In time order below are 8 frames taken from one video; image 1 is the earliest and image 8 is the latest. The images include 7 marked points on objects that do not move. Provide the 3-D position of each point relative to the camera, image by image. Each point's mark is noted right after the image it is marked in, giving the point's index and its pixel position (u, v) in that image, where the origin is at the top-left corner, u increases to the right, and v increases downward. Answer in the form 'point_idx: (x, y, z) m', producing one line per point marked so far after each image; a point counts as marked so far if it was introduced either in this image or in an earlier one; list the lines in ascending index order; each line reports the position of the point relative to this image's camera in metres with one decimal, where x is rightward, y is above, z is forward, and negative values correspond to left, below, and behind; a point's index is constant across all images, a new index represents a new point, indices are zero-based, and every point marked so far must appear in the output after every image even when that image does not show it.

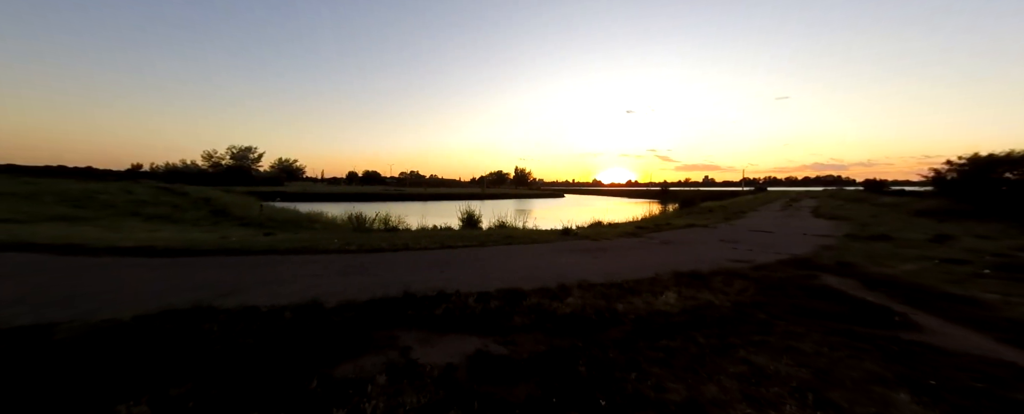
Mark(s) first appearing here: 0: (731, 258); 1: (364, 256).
0: (+5.8, -1.5, +8.9) m
1: (-4.0, -1.3, +9.0) m
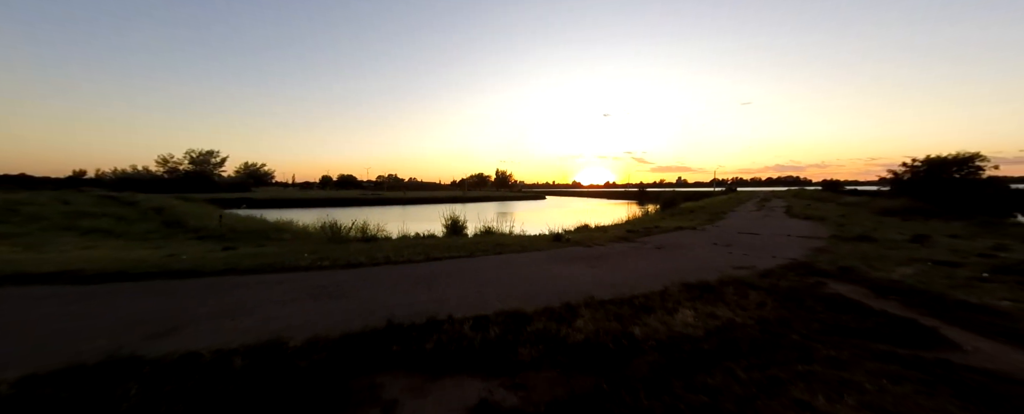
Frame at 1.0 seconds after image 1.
0: (+5.6, -1.6, +8.6) m
1: (-4.2, -1.6, +8.1) m
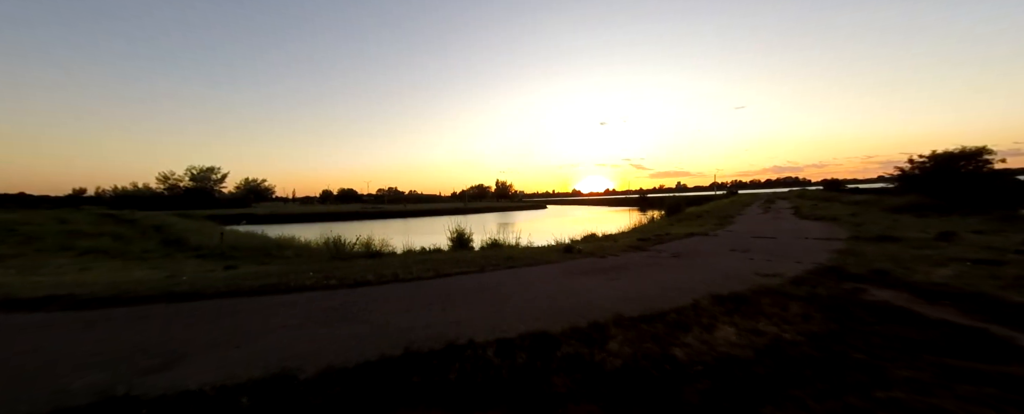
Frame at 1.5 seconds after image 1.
0: (+6.0, -1.7, +8.2) m
1: (-3.8, -2.0, +7.7) m
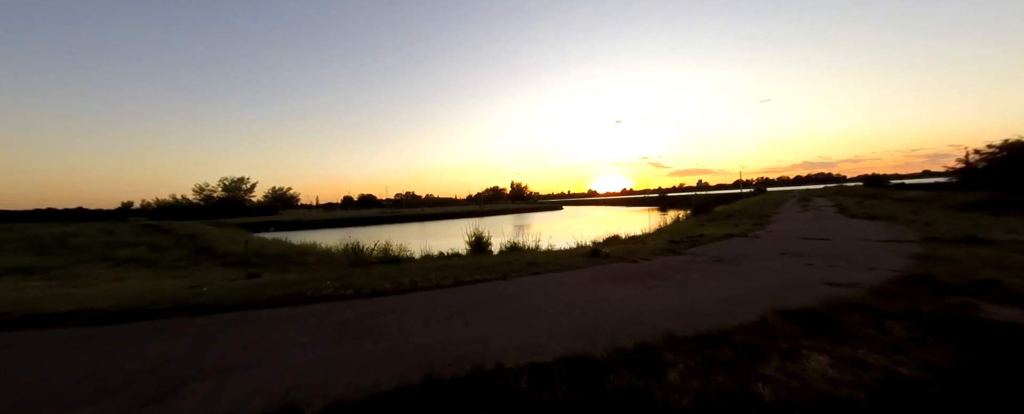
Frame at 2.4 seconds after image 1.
0: (+6.6, -1.6, +7.1) m
1: (-3.2, -2.1, +7.2) m
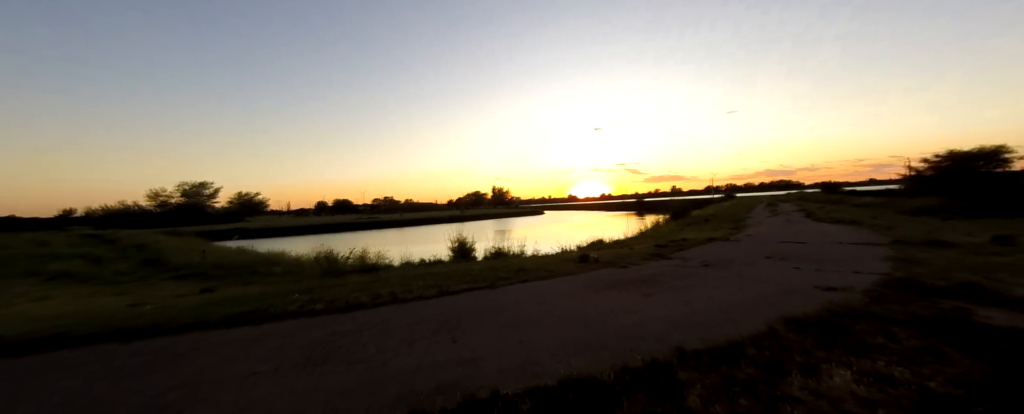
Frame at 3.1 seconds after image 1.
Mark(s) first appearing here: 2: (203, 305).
0: (+6.4, -1.7, +7.1) m
1: (-3.4, -2.2, +6.5) m
2: (-7.2, -2.3, +7.9) m
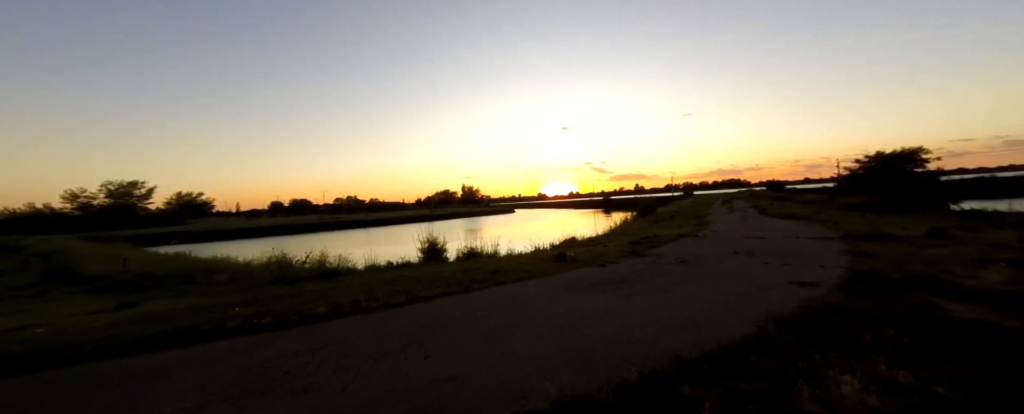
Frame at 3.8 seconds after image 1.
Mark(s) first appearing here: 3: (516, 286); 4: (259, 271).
0: (+5.9, -1.6, +7.1) m
1: (-3.8, -2.2, +5.6) m
2: (-7.8, -2.3, +6.7) m
3: (+0.1, -2.0, +8.4) m
4: (-10.3, -2.6, +13.7) m
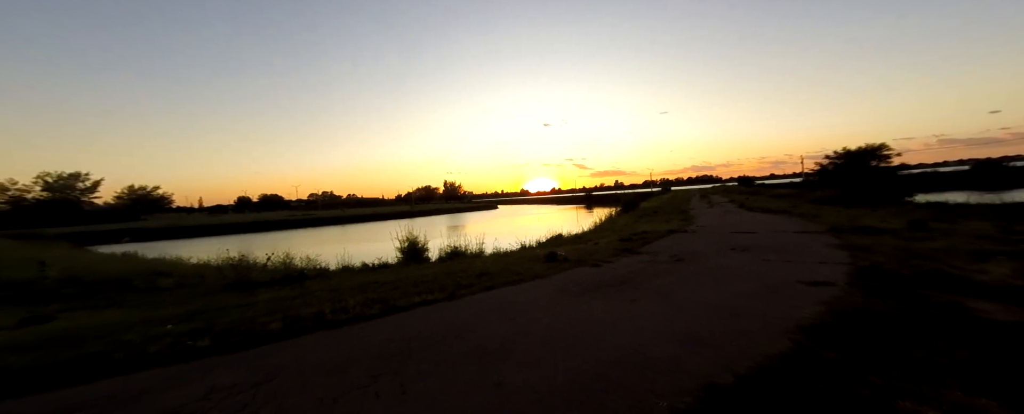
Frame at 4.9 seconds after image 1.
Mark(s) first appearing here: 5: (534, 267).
0: (+5.7, -1.5, +6.6) m
1: (-3.9, -2.1, +4.6) m
2: (-7.9, -2.3, +5.4) m
3: (-0.2, -1.9, +7.5) m
4: (-10.8, -2.5, +12.2) m
5: (+0.6, -1.7, +9.8) m
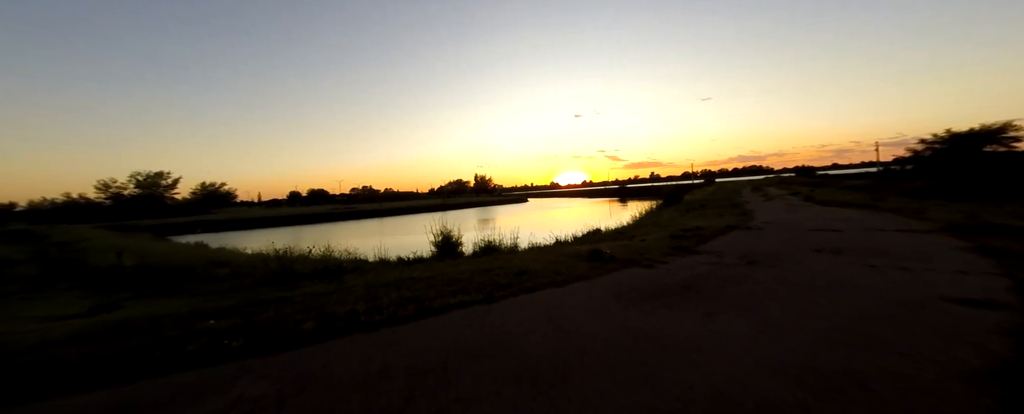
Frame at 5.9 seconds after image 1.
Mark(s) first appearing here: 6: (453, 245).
0: (+6.5, -1.4, +5.3) m
1: (-3.2, -2.0, +4.2) m
2: (-7.1, -2.2, +5.5) m
3: (+0.8, -1.7, +6.8) m
4: (-9.4, -2.2, +12.6) m
5: (+1.7, -1.6, +9.0) m
6: (-2.5, -1.6, +14.2) m
